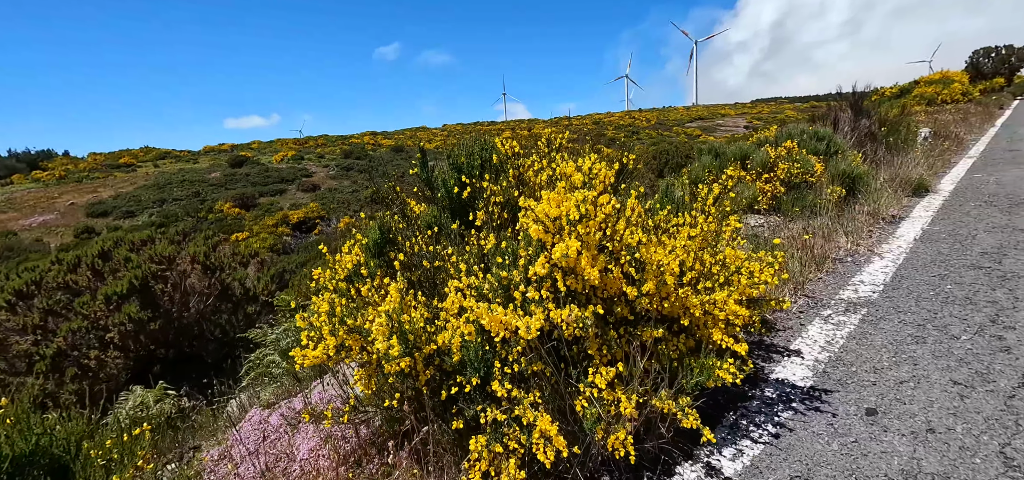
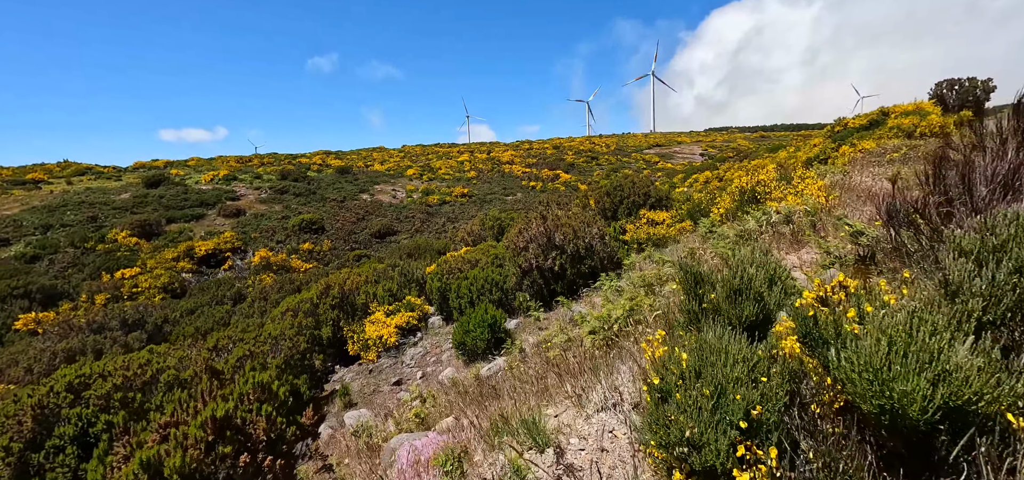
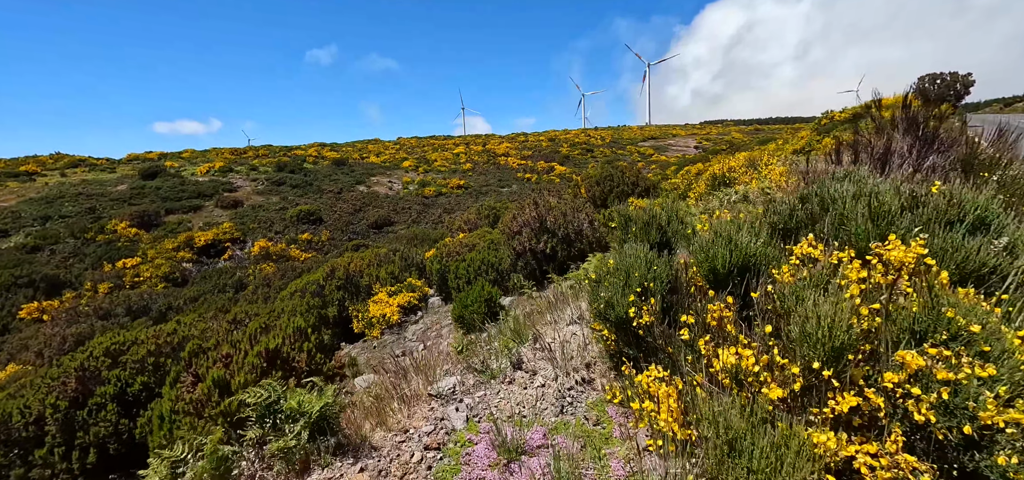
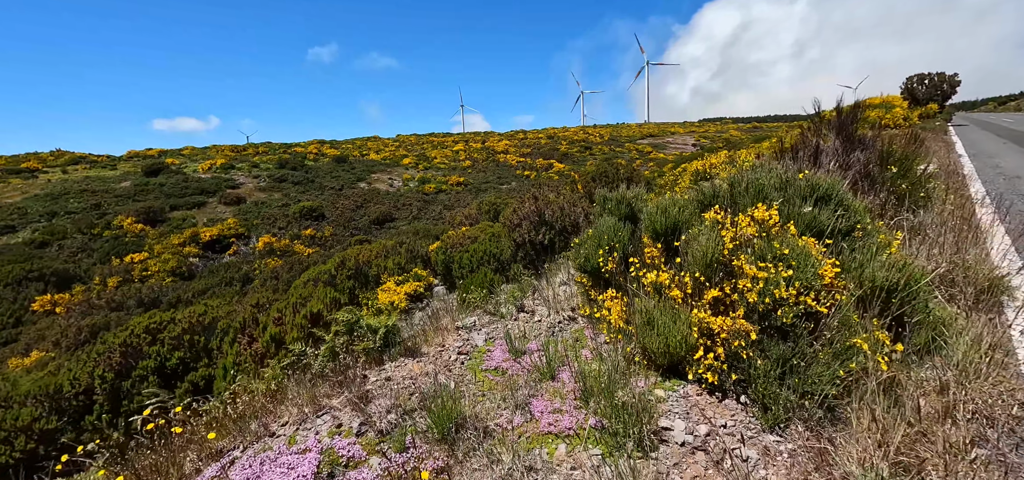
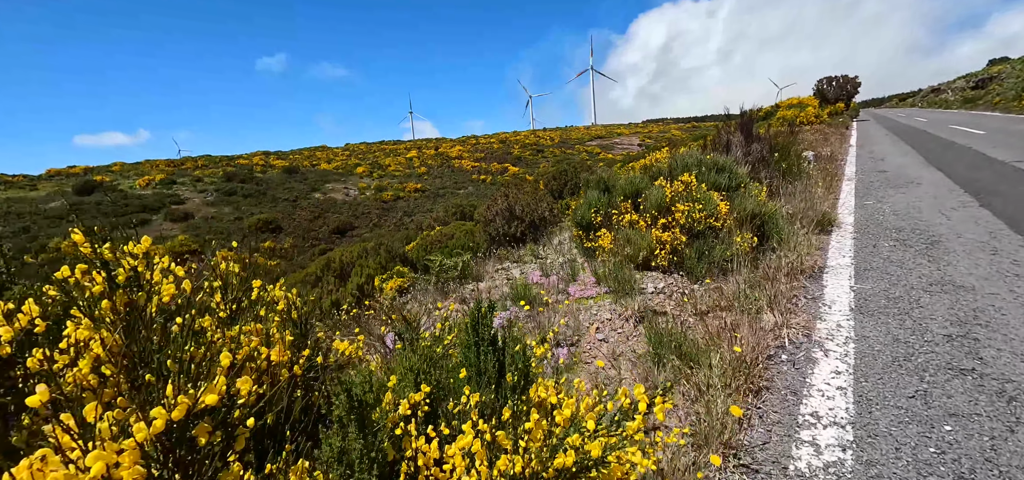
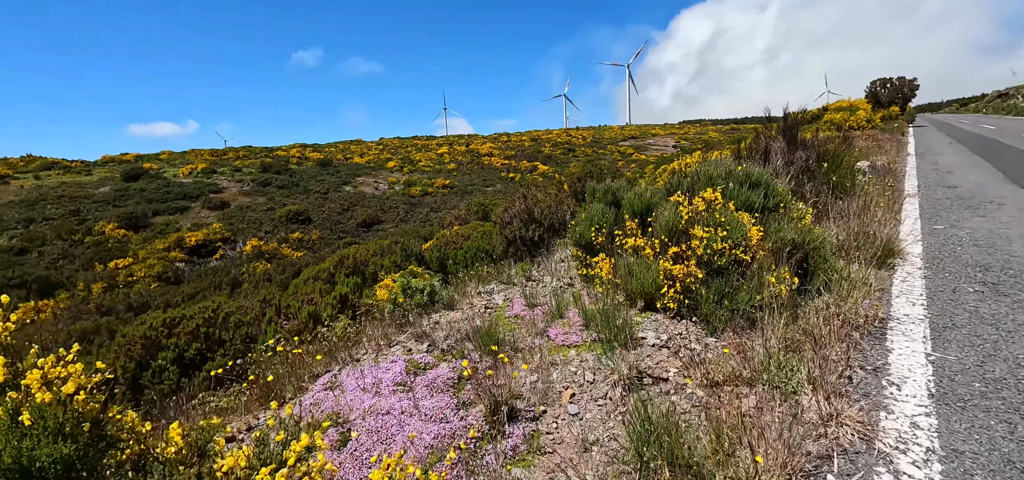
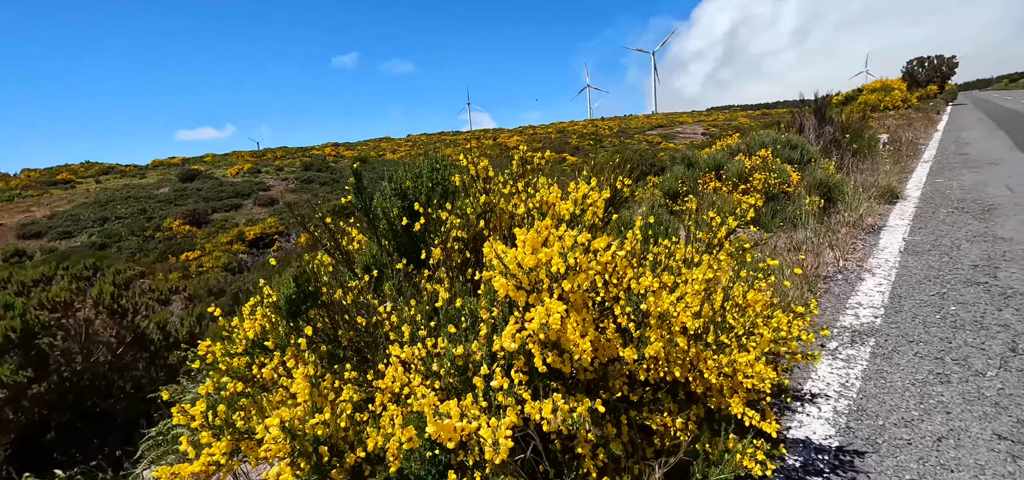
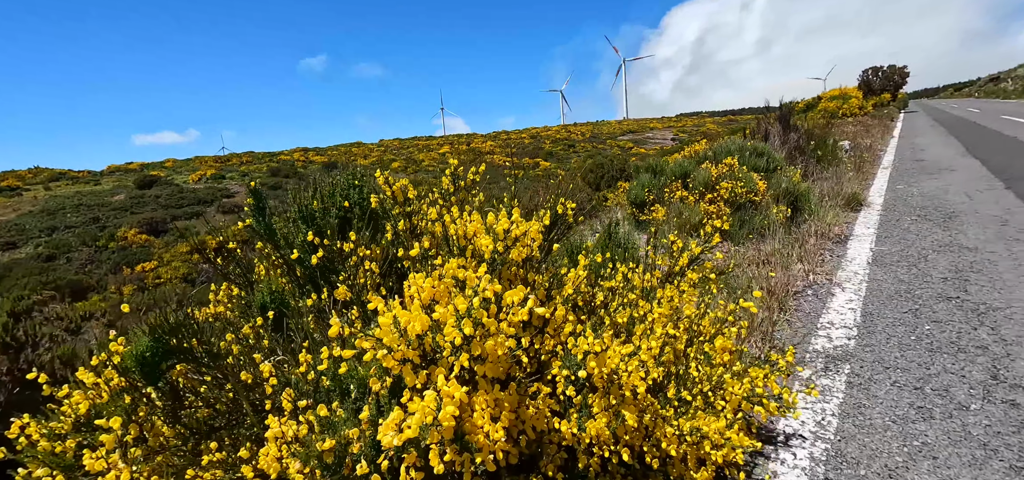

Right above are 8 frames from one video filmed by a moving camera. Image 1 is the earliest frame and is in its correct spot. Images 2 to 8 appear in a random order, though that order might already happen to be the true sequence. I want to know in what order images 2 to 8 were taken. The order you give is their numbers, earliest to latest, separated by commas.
7, 8, 5, 6, 4, 3, 2
